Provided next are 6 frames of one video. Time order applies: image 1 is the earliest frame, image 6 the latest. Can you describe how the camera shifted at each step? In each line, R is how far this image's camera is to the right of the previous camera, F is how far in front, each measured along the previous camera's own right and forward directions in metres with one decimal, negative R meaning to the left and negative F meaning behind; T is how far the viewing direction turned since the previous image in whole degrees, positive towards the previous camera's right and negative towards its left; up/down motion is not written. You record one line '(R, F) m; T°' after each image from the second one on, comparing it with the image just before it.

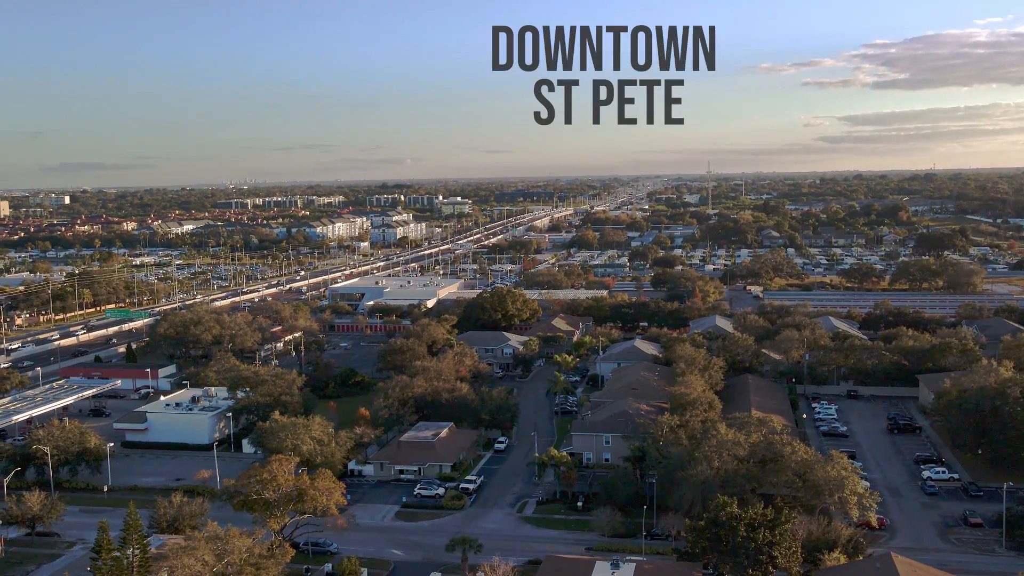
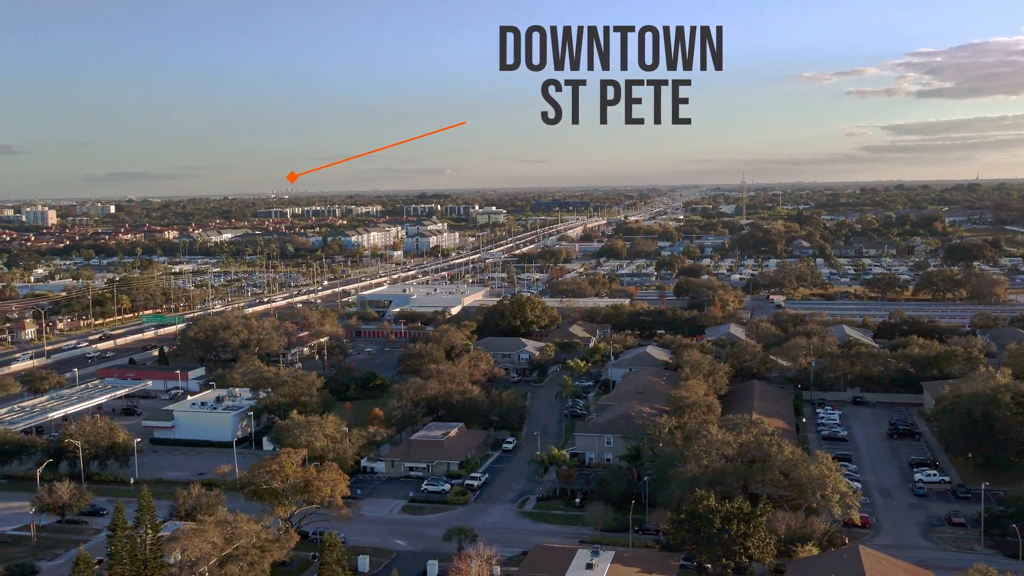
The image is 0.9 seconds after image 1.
(+0.6, -0.6) m; -2°
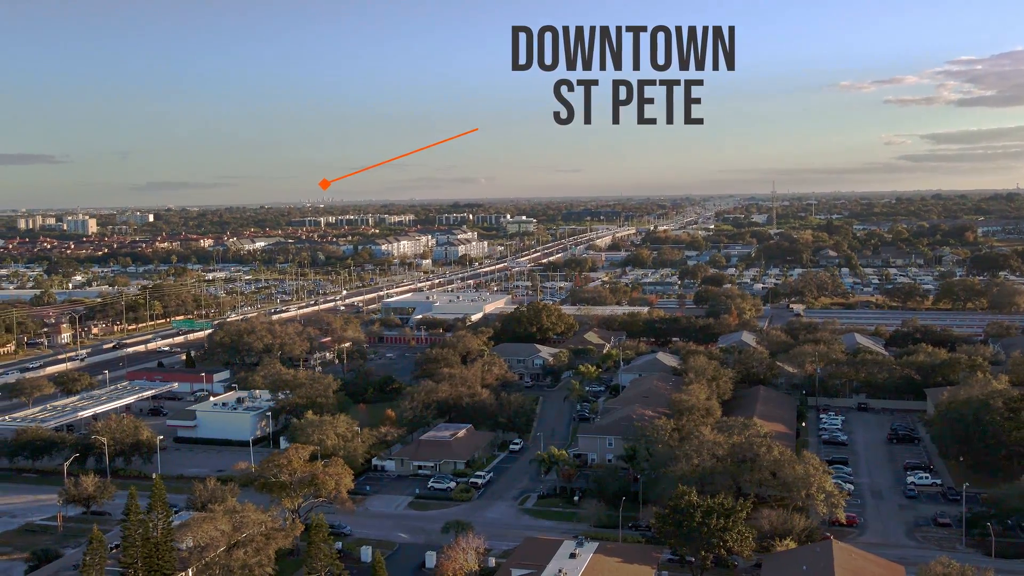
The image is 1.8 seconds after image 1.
(+0.5, -0.6) m; -2°
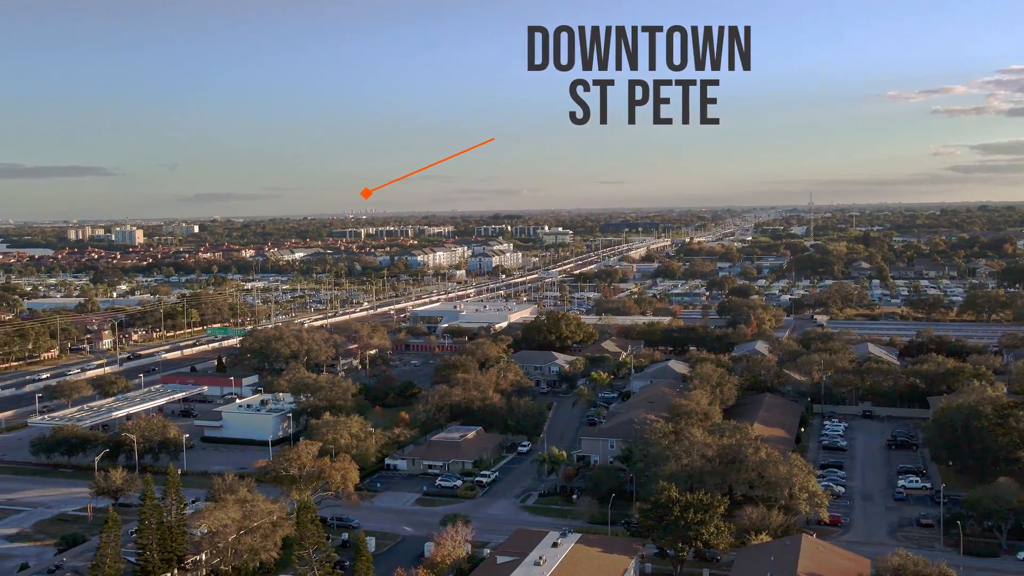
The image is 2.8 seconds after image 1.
(+0.7, -0.7) m; -2°
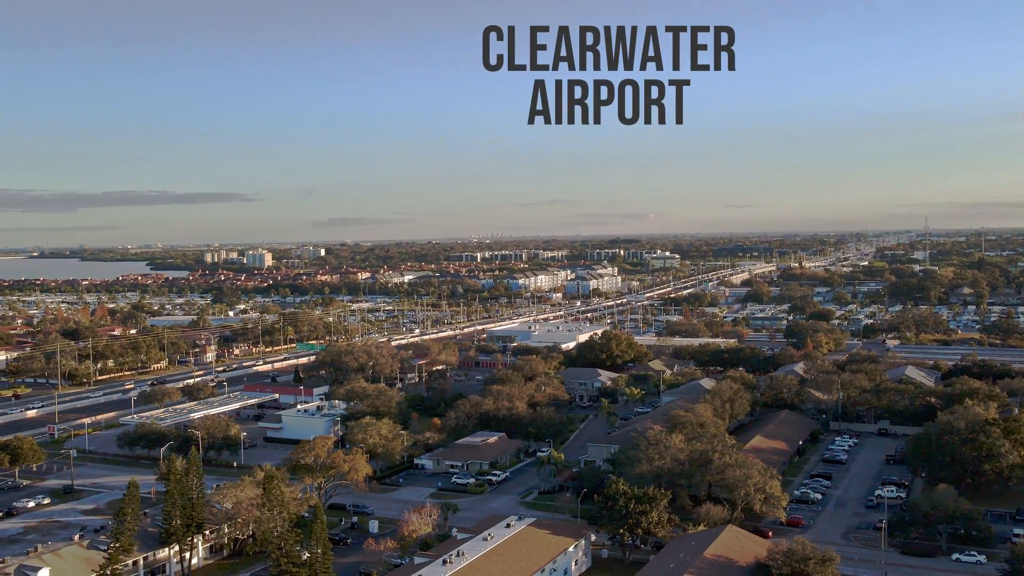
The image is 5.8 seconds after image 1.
(+2.2, -1.5) m; -7°
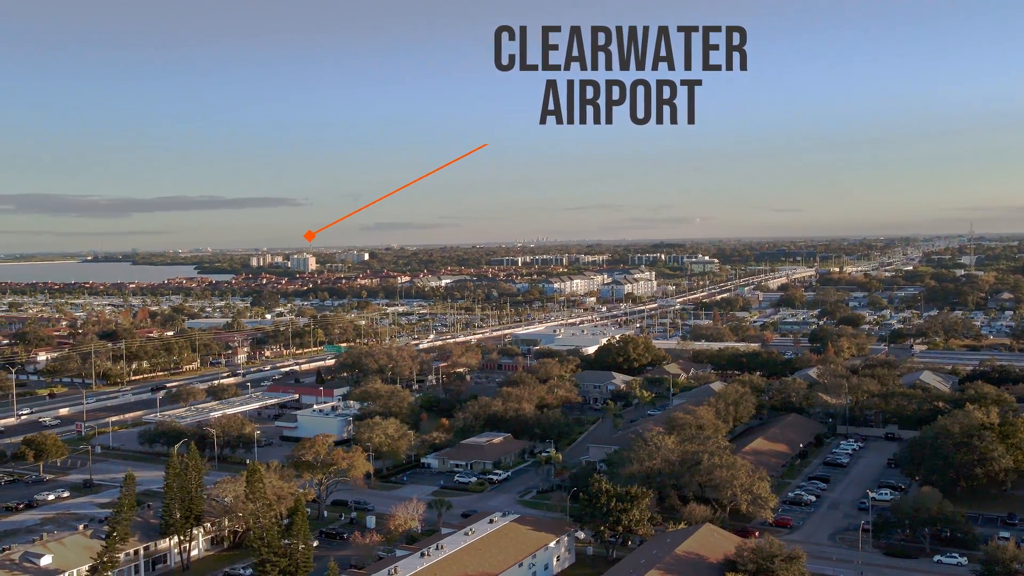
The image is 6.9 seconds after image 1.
(+0.8, -0.3) m; -3°
